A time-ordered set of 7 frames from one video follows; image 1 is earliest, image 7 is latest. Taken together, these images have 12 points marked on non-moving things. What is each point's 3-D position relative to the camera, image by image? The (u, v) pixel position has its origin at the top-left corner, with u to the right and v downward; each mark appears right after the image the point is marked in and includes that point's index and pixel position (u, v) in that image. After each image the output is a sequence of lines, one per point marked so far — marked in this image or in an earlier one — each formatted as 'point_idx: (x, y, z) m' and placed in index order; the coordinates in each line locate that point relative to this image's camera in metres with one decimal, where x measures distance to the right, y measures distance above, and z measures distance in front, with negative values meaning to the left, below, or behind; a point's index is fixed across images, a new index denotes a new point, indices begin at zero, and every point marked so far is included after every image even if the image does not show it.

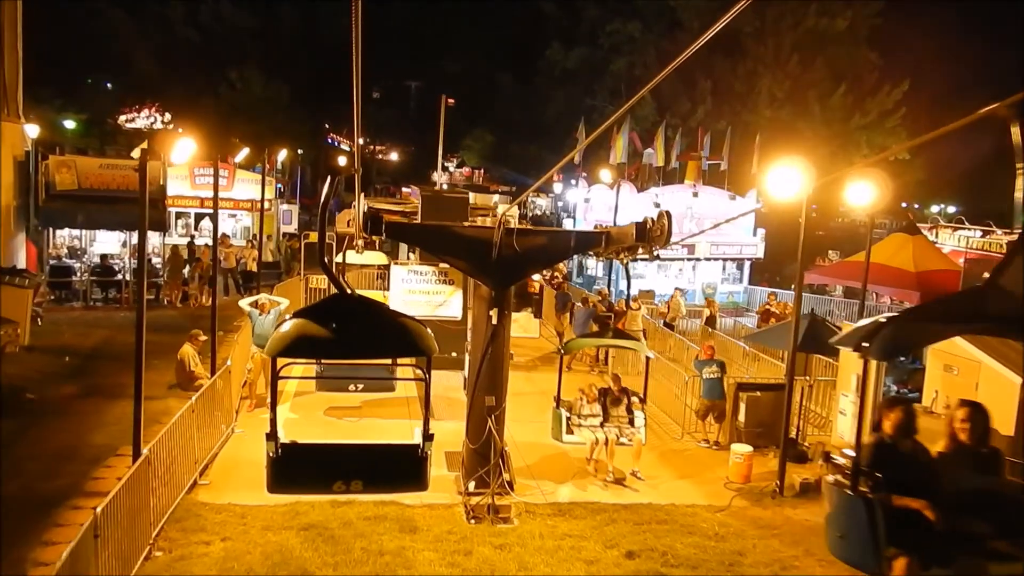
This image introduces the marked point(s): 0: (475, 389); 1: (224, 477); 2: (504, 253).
0: (-0.5, -1.3, +10.5) m
1: (-3.9, -2.6, +10.9) m
2: (-0.1, +0.5, +10.3) m
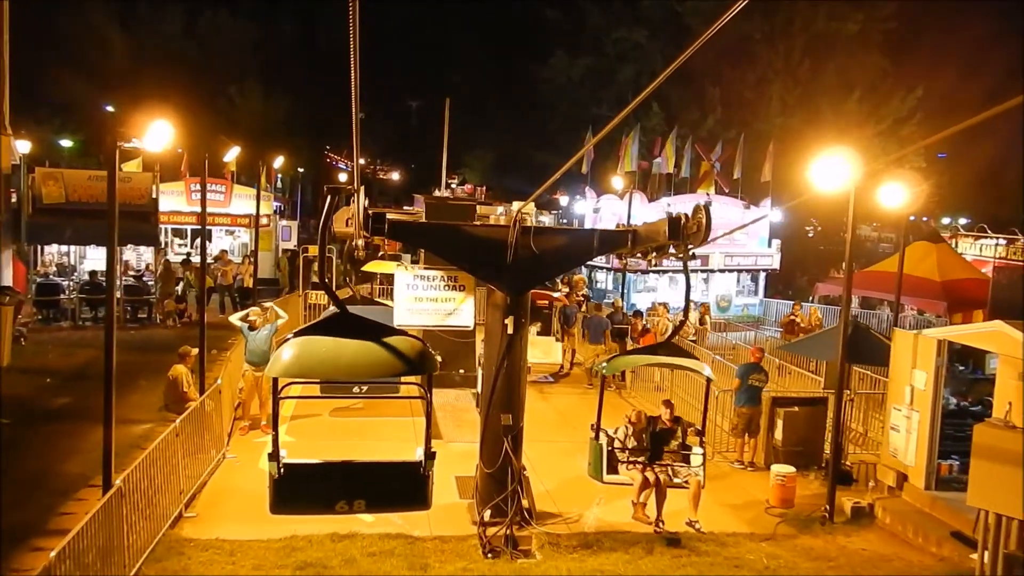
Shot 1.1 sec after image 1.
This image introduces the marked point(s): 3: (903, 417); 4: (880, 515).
0: (-0.3, -1.4, +9.5) m
1: (-3.7, -2.7, +9.9) m
2: (+0.1, +0.4, +9.3) m
3: (+5.1, -1.7, +10.4) m
4: (+4.6, -2.9, +10.0) m
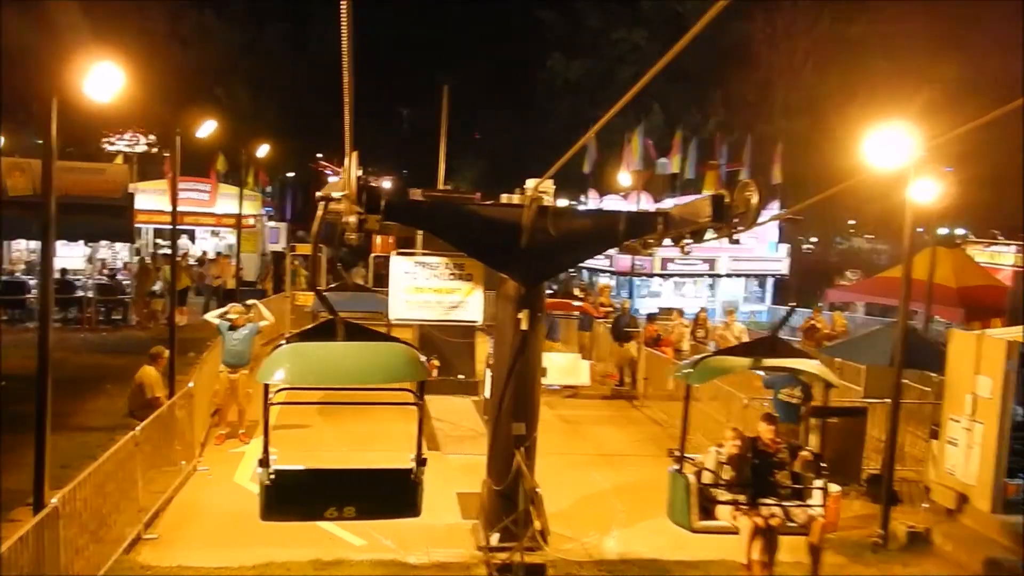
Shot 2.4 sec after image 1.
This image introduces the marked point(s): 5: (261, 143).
0: (-0.1, -1.3, +8.2) m
1: (-3.6, -2.6, +8.6) m
2: (+0.2, +0.5, +8.1) m
3: (+5.2, -1.6, +9.2) m
4: (+4.7, -2.8, +8.8) m
5: (-5.5, +3.2, +17.5) m
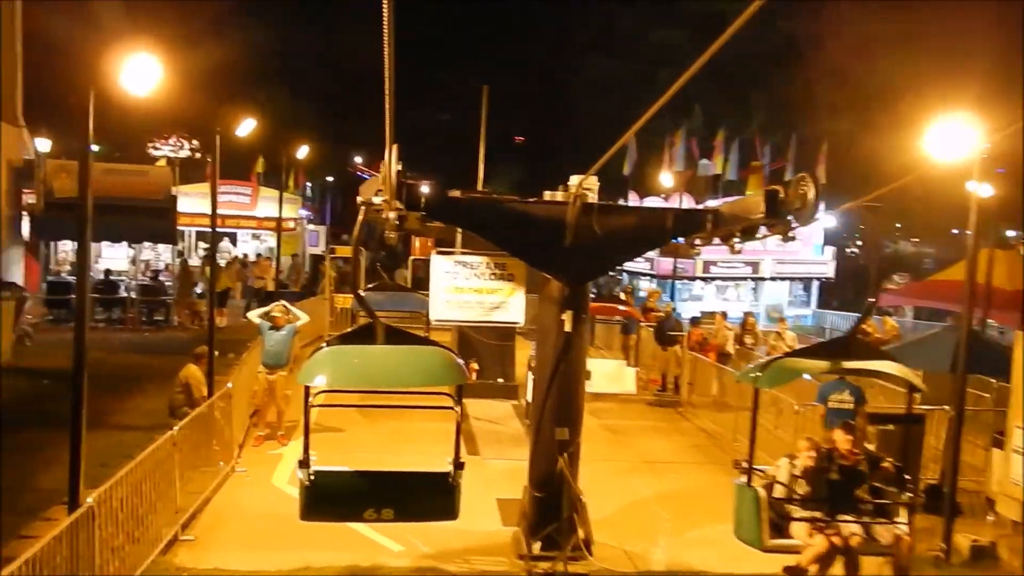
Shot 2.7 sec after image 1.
0: (+0.3, -1.3, +8.0) m
1: (-3.1, -2.6, +8.4) m
2: (+0.7, +0.5, +7.8) m
3: (+5.7, -1.6, +8.7) m
4: (+5.2, -2.8, +8.3) m
5: (-4.6, +3.2, +17.5) m
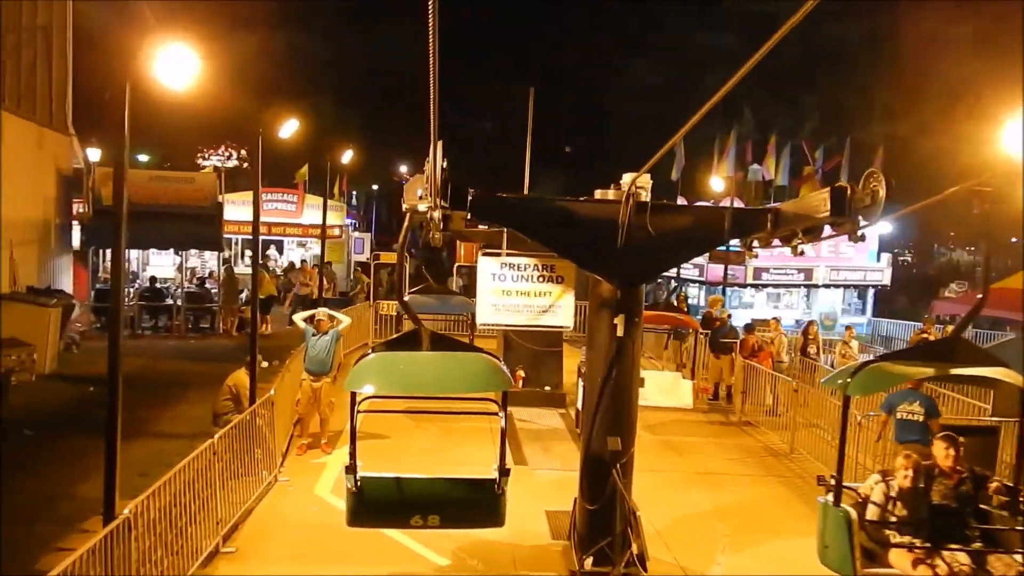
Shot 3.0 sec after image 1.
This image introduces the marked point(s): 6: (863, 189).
0: (+0.8, -1.3, +7.6) m
1: (-2.6, -2.6, +8.2) m
2: (+1.1, +0.5, +7.4) m
3: (+6.2, -1.7, +8.0) m
4: (+5.6, -2.8, +7.7) m
5: (-3.7, +3.0, +17.4) m
6: (+2.9, +0.8, +6.5) m
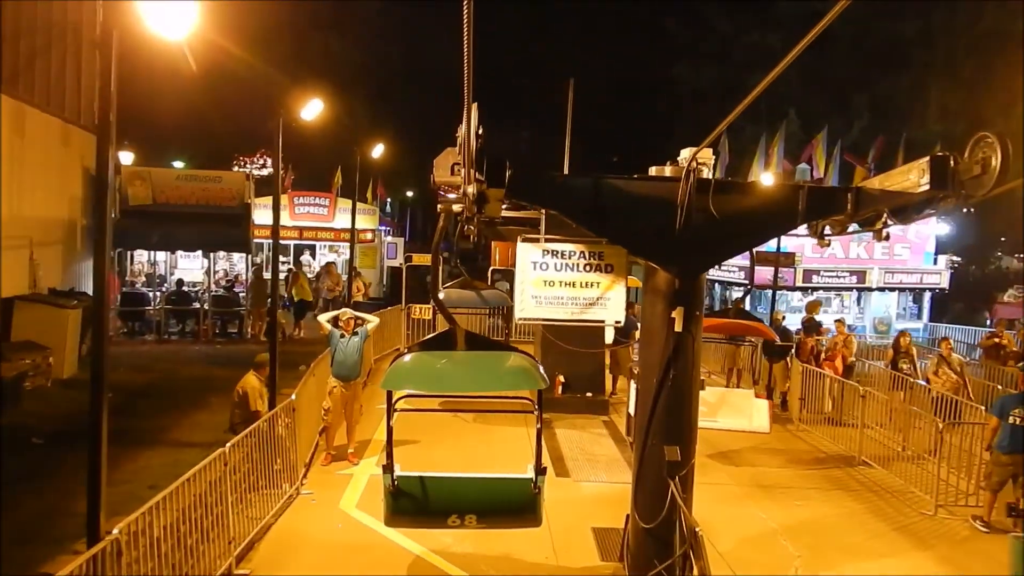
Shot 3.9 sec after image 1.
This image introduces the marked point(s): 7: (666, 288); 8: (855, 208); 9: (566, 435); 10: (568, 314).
0: (+1.1, -1.3, +6.7) m
1: (-2.2, -2.6, +7.5) m
2: (+1.5, +0.6, +6.5) m
3: (+6.5, -1.6, +6.9) m
4: (+6.0, -2.7, +6.5) m
5: (-2.9, +3.0, +16.7) m
6: (+3.2, +0.9, +5.5) m
7: (+1.3, 0.0, +6.7) m
8: (+2.9, +0.7, +6.6) m
9: (+0.8, -2.2, +12.2) m
10: (+0.6, -0.4, +9.2) m
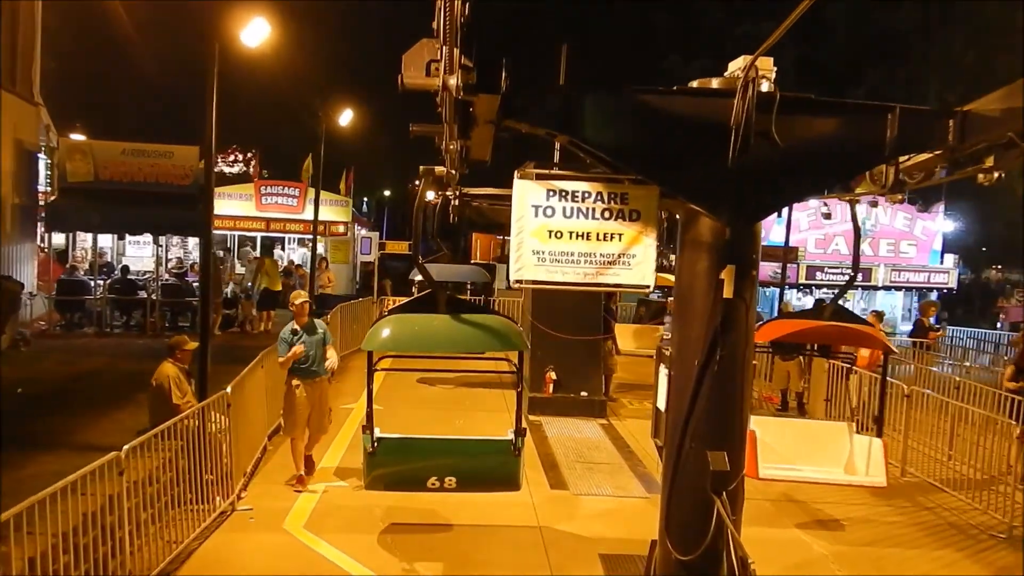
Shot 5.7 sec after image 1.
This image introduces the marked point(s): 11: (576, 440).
0: (+1.1, -1.0, +5.1) m
1: (-2.3, -2.3, +5.7) m
2: (+1.5, +0.9, +4.9) m
3: (+6.5, -1.3, +5.3) m
4: (+6.0, -2.4, +5.0) m
5: (-3.1, +3.2, +15.0) m
6: (+3.2, +1.2, +4.0) m
7: (+1.3, +0.3, +5.1) m
8: (+2.8, +1.0, +5.0) m
9: (+0.6, -2.0, +10.5) m
10: (+0.5, -0.1, +7.5) m
11: (+0.8, -2.0, +10.4) m
